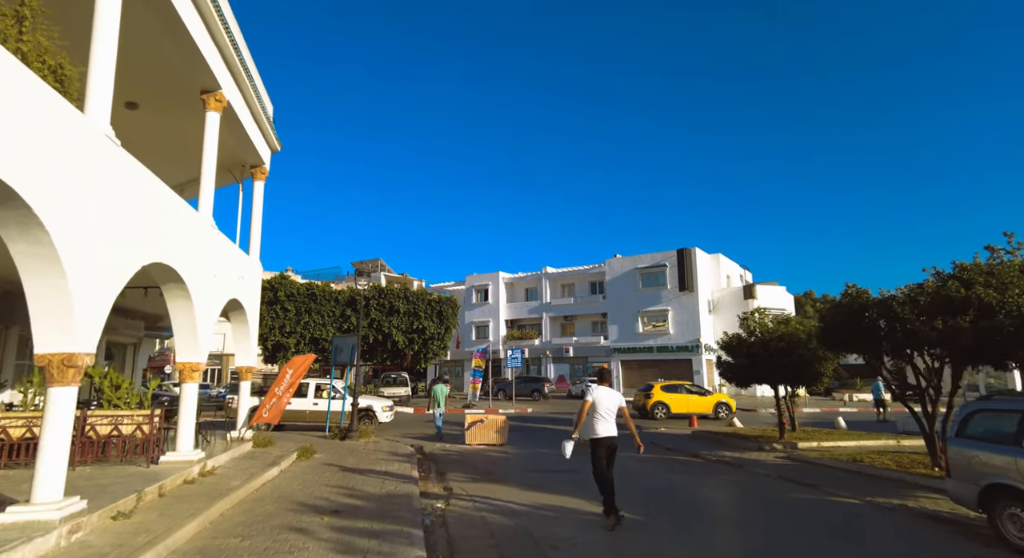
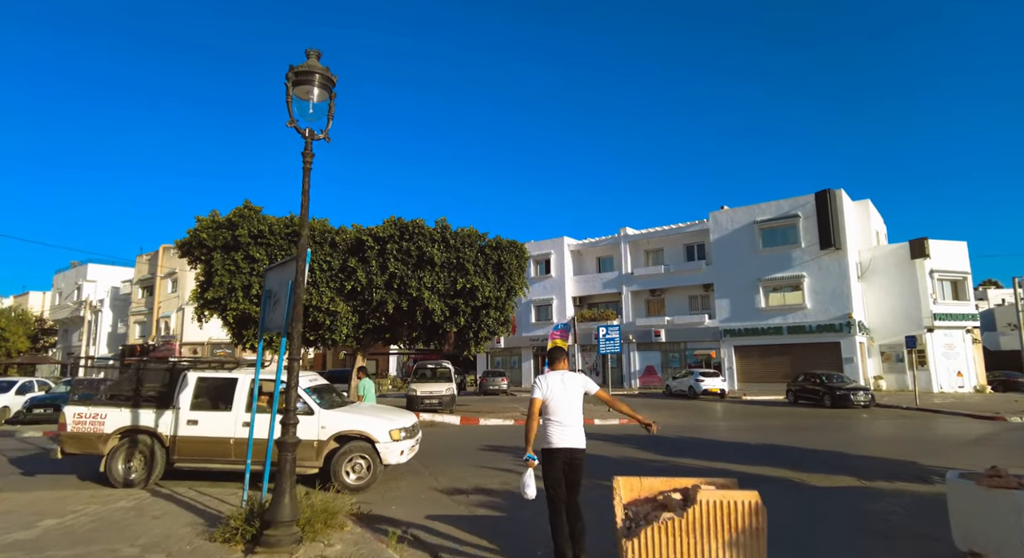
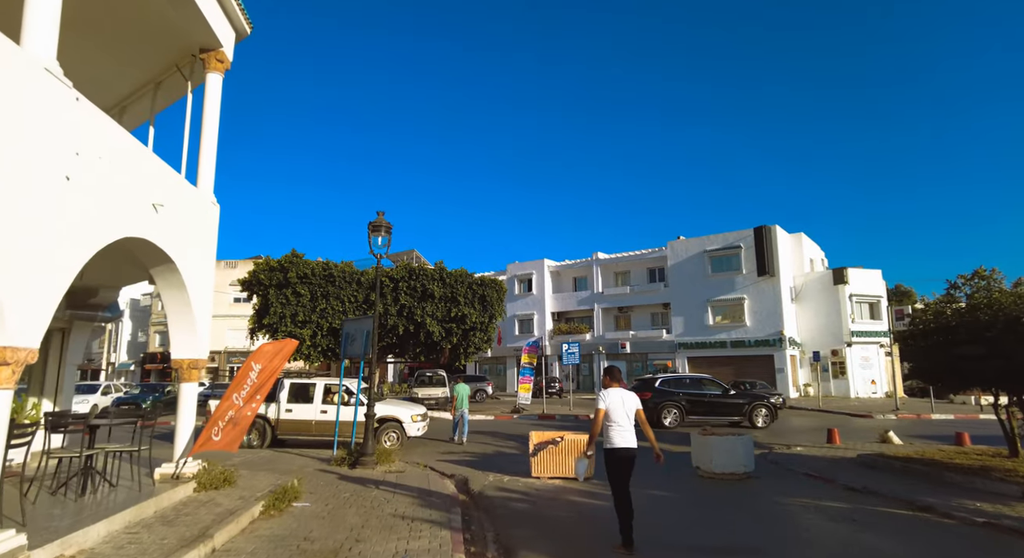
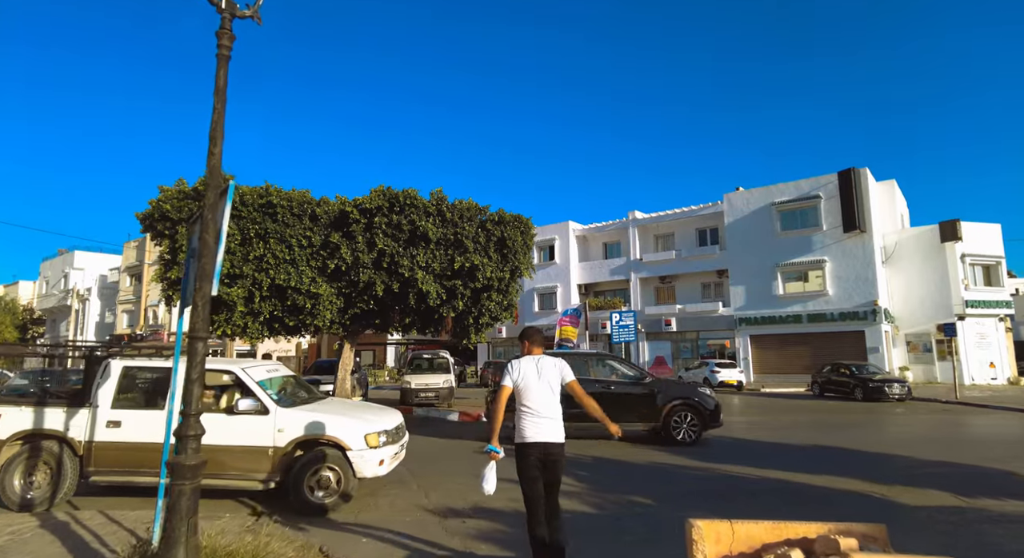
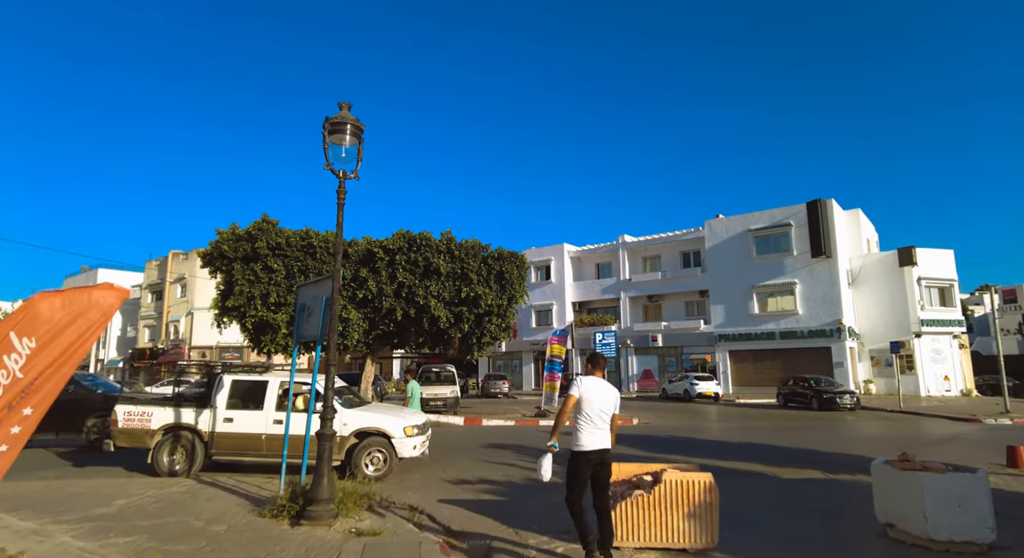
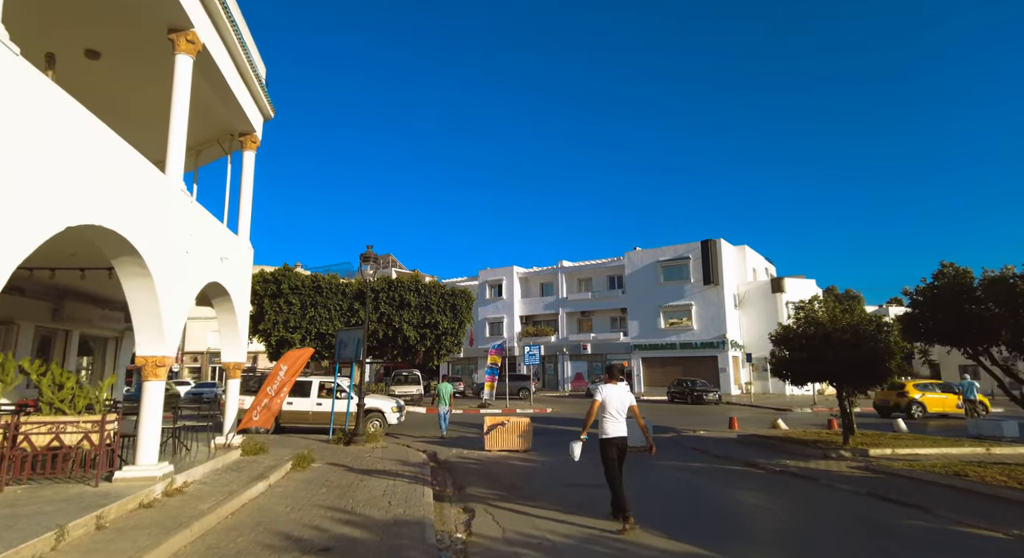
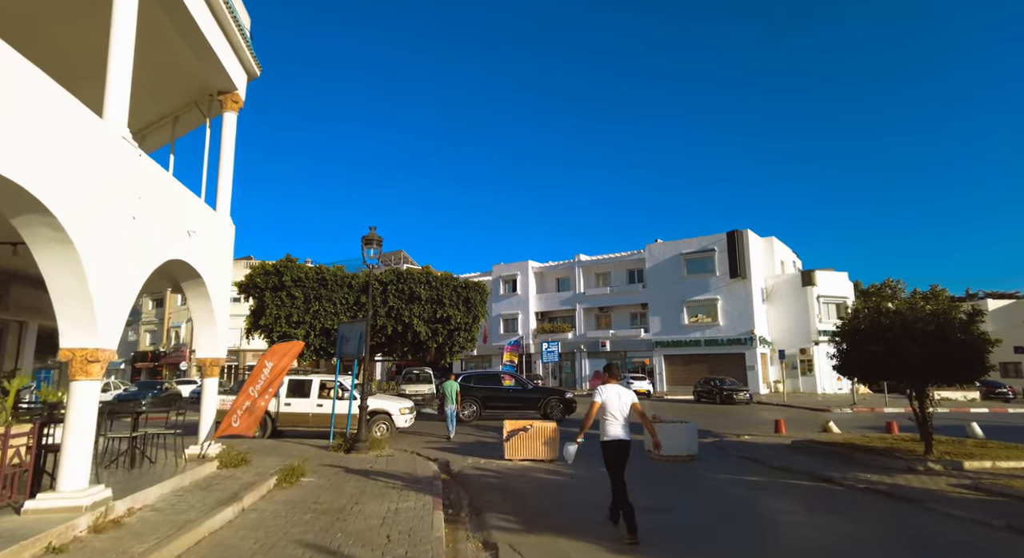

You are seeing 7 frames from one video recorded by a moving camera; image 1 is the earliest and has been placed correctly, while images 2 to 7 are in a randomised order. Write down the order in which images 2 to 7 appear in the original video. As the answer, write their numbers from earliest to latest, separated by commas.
6, 7, 3, 5, 2, 4
